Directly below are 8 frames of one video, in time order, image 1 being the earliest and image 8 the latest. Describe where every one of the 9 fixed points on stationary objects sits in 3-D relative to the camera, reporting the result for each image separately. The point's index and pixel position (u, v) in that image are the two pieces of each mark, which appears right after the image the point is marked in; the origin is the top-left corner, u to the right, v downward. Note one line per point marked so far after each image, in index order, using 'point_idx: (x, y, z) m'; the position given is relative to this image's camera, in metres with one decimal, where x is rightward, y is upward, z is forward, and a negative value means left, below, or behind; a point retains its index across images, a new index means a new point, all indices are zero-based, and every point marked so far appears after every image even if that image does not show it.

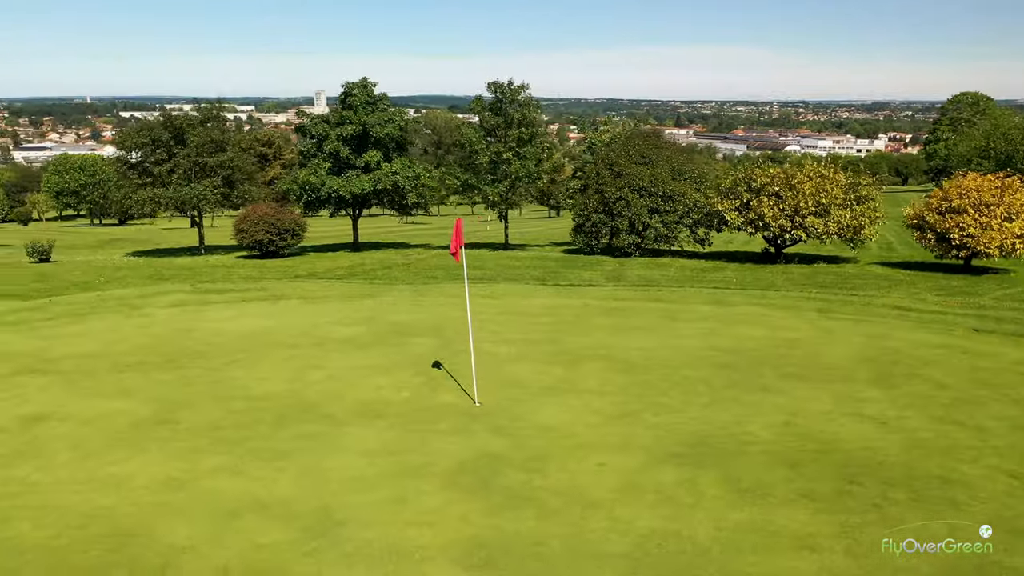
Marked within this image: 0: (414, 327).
0: (-1.2, -0.5, +9.7) m
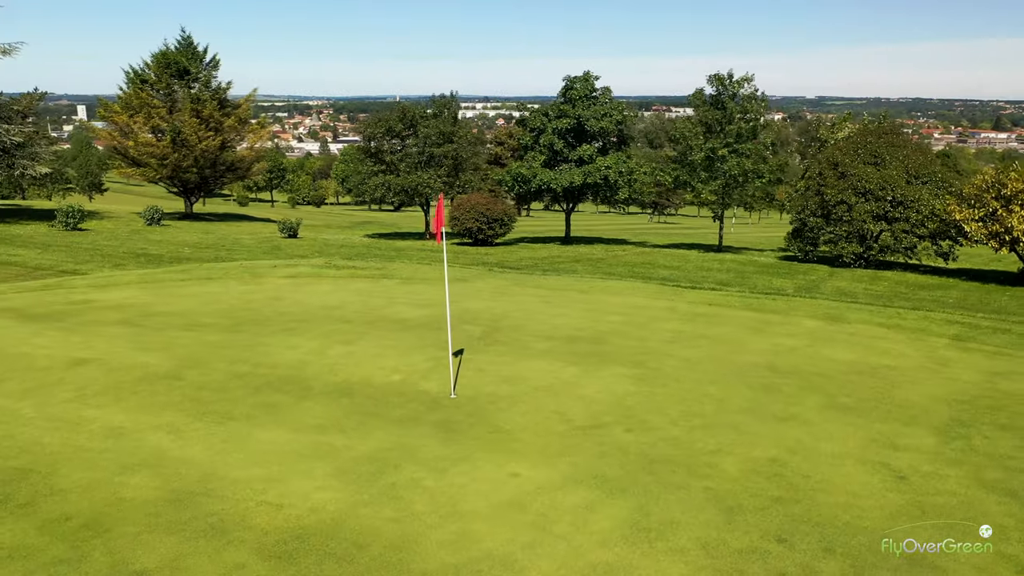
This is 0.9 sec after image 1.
0: (-0.4, -0.3, +9.4) m
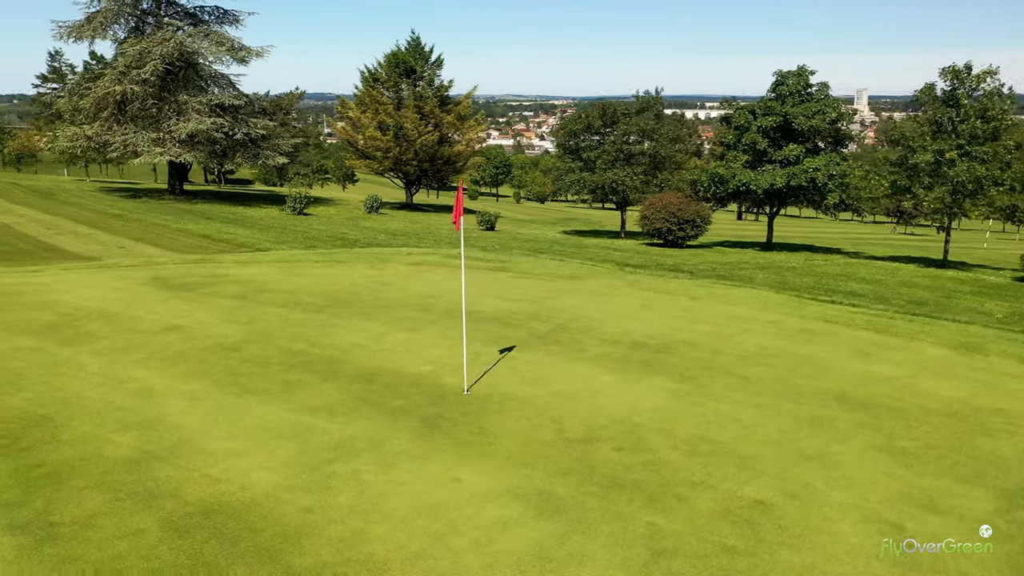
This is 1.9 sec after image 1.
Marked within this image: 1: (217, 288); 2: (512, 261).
0: (+0.5, -0.3, +9.0) m
1: (-3.7, 0.0, +10.2) m
2: (0.0, +0.5, +14.0) m
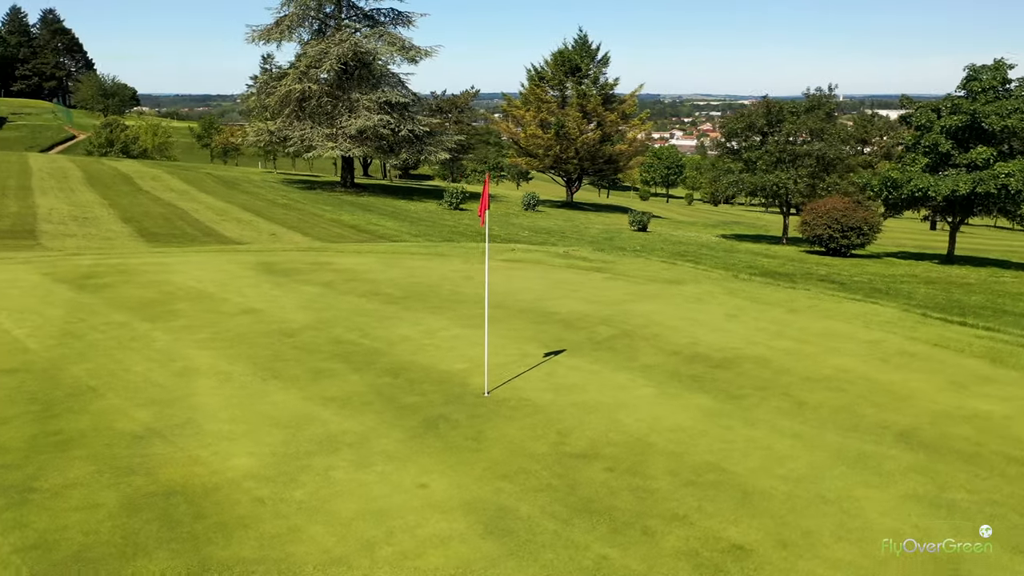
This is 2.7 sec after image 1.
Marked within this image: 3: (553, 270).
0: (+1.2, -0.3, +8.5) m
1: (-2.6, +0.1, +10.6) m
2: (+1.8, +0.5, +13.5) m
3: (+0.6, +0.2, +11.5) m
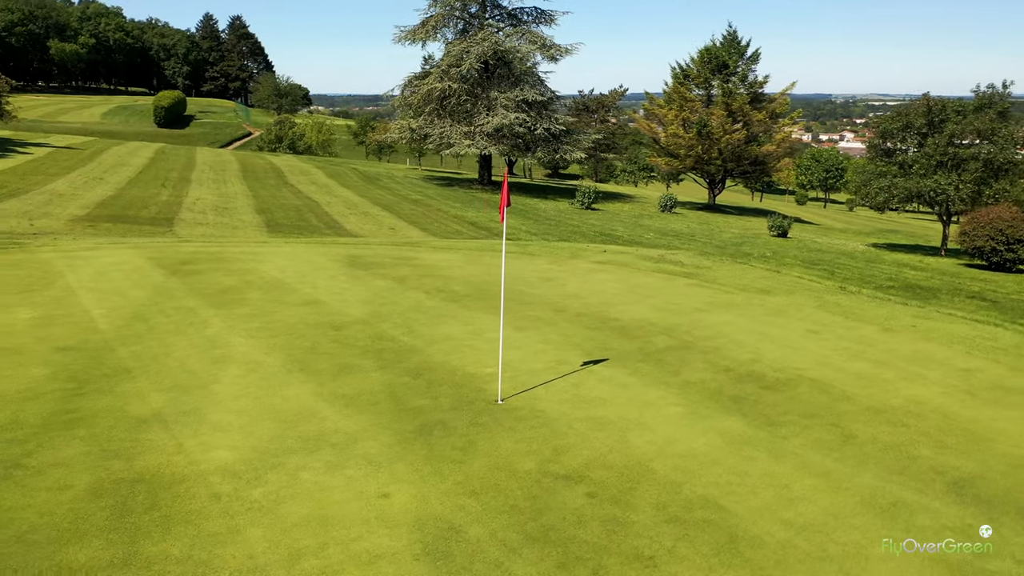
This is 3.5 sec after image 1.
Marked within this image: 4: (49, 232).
0: (+1.7, -0.4, +7.9) m
1: (-1.6, +0.2, +10.6) m
2: (+3.3, +0.3, +12.7) m
3: (+1.7, +0.2, +10.9) m
4: (-8.6, +1.1, +15.2) m
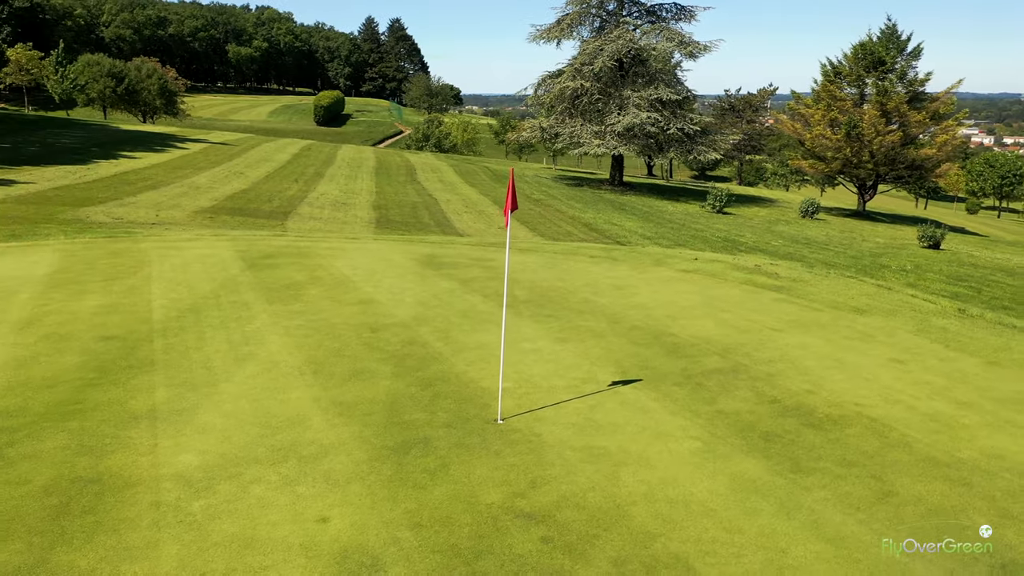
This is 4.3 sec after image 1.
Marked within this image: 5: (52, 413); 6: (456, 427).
0: (+2.1, -0.5, +7.1) m
1: (-0.7, +0.2, +10.3) m
2: (+4.5, +0.1, +11.5) m
3: (+2.6, 0.0, +10.0) m
4: (-6.8, +1.3, +16.1) m
5: (-3.0, -0.8, +5.4) m
6: (-0.3, -0.9, +5.2) m
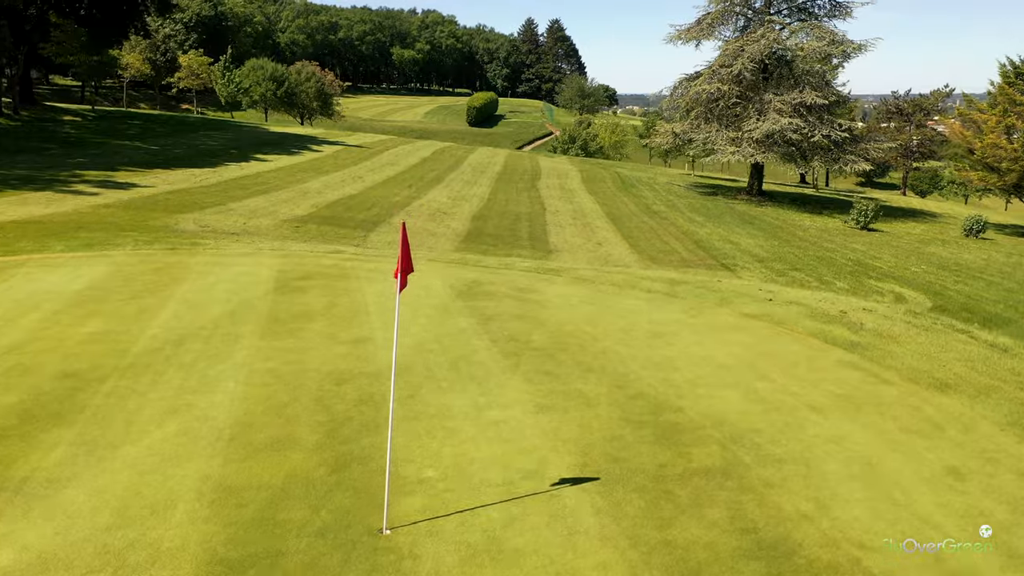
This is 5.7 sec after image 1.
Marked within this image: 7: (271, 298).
0: (+1.8, -1.1, +5.7) m
1: (-0.3, -0.2, +9.4) m
2: (+5.0, -0.5, +9.6) m
3: (+2.9, -0.5, +8.5) m
4: (-5.2, +1.1, +16.2) m
5: (-3.6, -1.1, +5.0) m
6: (-1.0, -1.3, +4.3) m
7: (-2.8, -0.1, +9.8) m
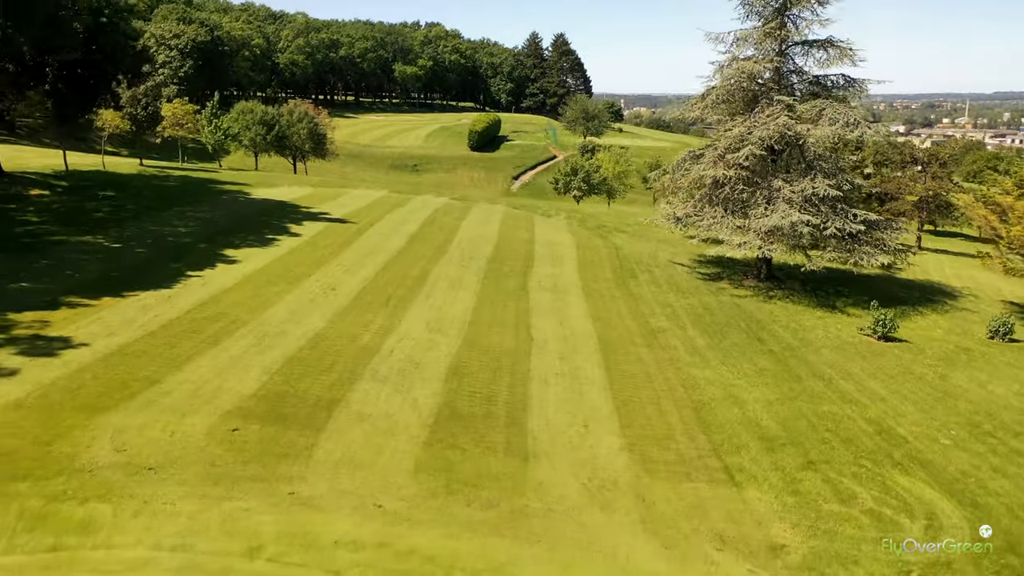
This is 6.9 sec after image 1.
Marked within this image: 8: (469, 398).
0: (+1.1, -5.1, +3.3) m
1: (-0.9, -4.3, +7.0) m
2: (+4.4, -4.6, +7.2) m
3: (+2.2, -4.6, +6.1) m
4: (-5.7, -2.9, +13.8) m
5: (-4.2, -5.2, +2.6) m
6: (-1.6, -5.4, +1.9) m
7: (-3.5, -4.2, +7.4) m
8: (-0.9, -2.5, +18.4) m
